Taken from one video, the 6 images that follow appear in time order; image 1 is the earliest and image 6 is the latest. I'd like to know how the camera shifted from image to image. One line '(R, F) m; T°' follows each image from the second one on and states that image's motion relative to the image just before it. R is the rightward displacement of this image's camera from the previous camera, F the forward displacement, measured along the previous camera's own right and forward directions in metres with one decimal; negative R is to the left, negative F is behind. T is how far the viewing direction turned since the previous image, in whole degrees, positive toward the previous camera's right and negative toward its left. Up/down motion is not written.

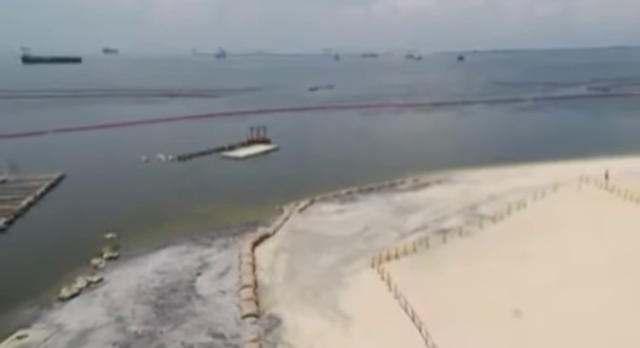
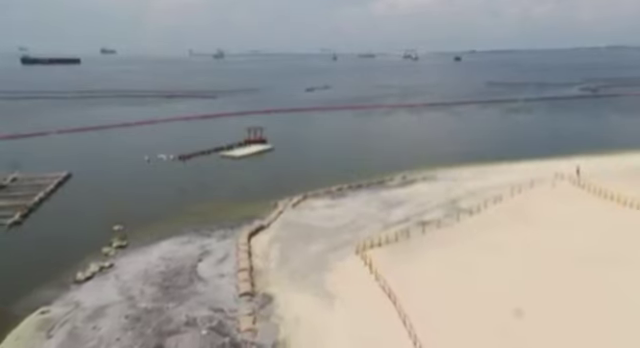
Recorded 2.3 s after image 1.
(+0.3, -2.0) m; 0°
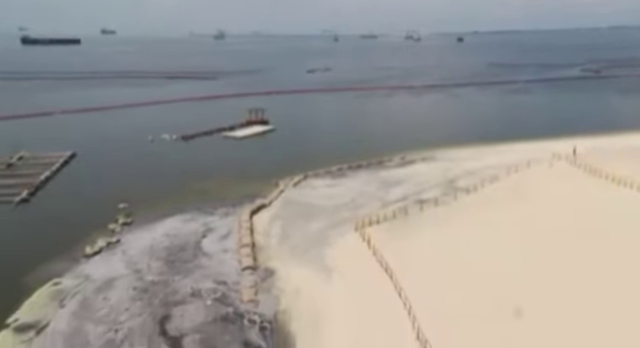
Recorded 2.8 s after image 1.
(0.0, -0.6) m; 0°
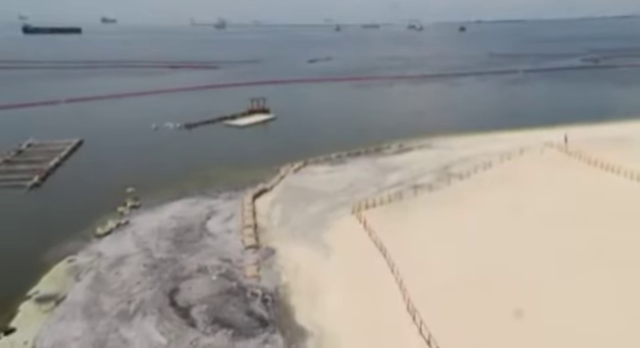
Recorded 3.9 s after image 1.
(+0.1, -1.0) m; 0°
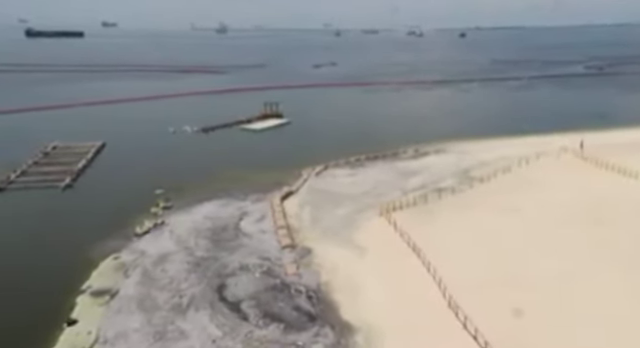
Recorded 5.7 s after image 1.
(-1.3, -0.7) m; 0°
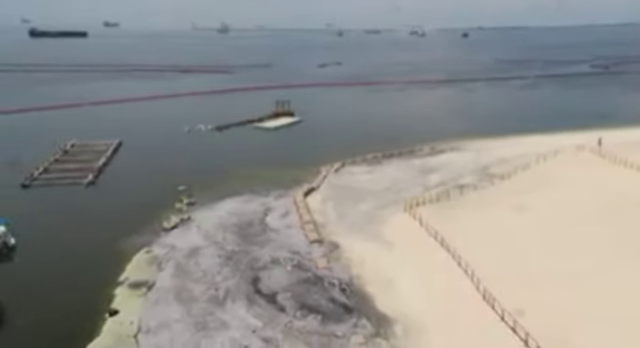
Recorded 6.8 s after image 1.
(-1.0, -0.2) m; 0°
